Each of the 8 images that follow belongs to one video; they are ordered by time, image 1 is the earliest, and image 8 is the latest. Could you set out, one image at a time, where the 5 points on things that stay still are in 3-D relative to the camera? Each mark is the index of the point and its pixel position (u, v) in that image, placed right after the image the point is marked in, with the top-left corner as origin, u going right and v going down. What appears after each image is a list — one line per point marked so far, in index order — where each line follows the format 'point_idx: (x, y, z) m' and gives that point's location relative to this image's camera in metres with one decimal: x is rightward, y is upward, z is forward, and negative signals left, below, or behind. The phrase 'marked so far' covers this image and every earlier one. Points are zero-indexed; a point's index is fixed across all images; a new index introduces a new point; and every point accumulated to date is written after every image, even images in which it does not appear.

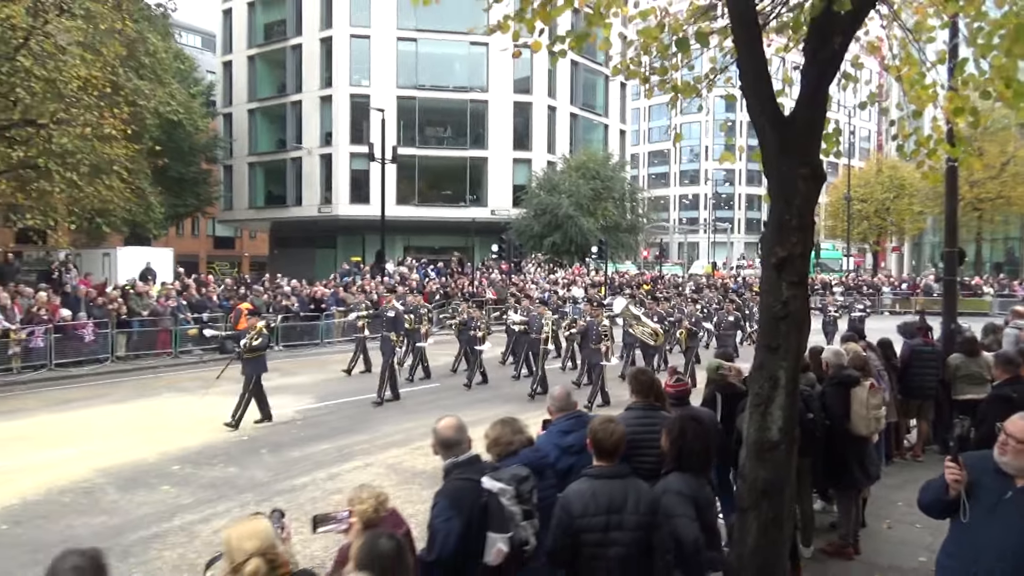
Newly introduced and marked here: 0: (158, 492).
0: (-3.9, -2.2, +8.3) m
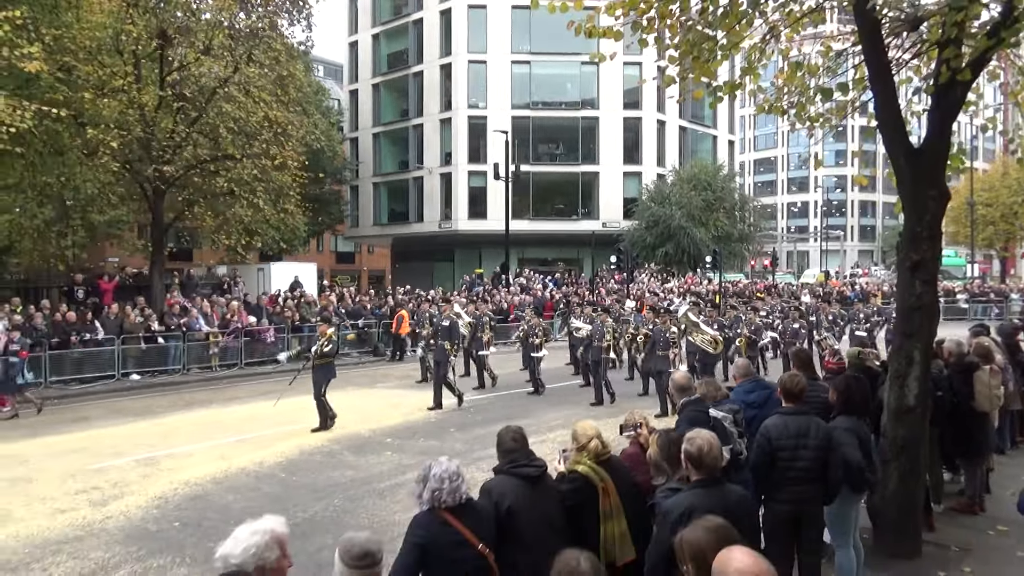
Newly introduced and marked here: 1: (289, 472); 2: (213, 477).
0: (-1.8, -2.3, +10.3) m
1: (-2.7, -2.3, +9.6) m
2: (-3.6, -2.3, +9.3) m
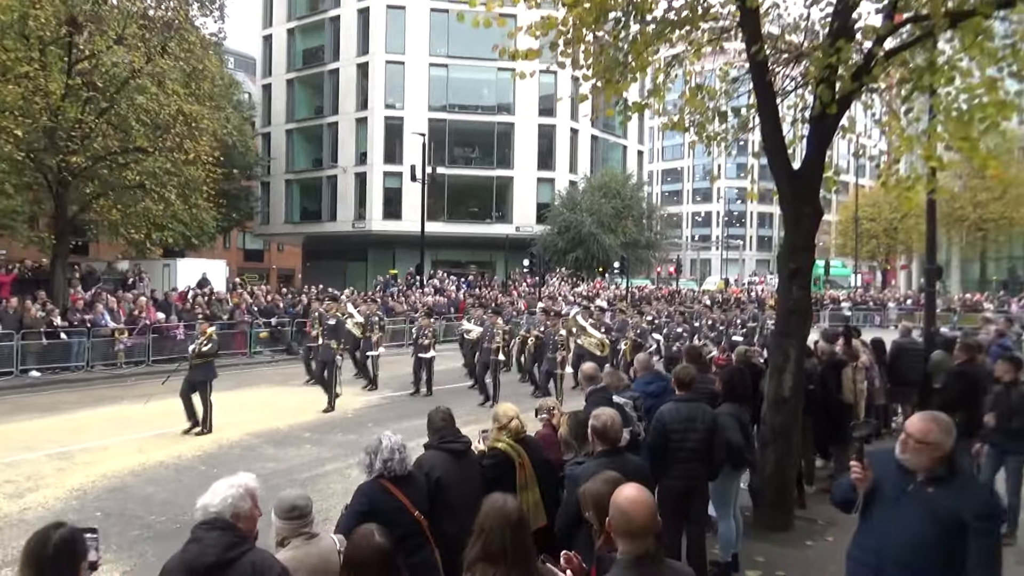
0: (-2.9, -2.2, +10.6) m
1: (-3.8, -2.2, +9.7) m
2: (-4.6, -2.2, +9.4) m
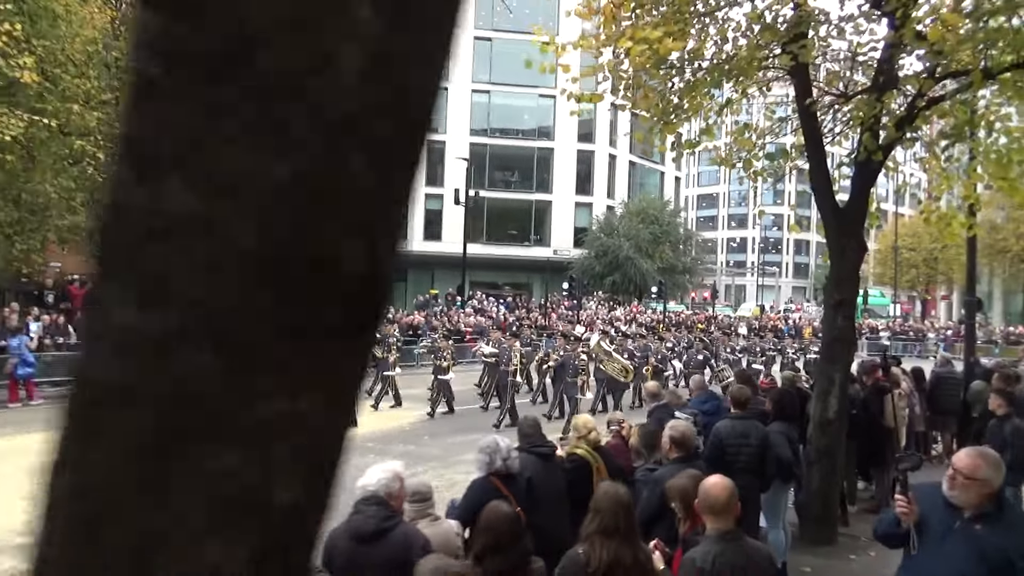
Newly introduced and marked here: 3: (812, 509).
0: (-2.2, -2.5, +11.3) m
1: (-3.1, -2.5, +10.5) m
2: (-3.9, -2.4, +10.1) m
3: (+3.1, -2.3, +8.0) m
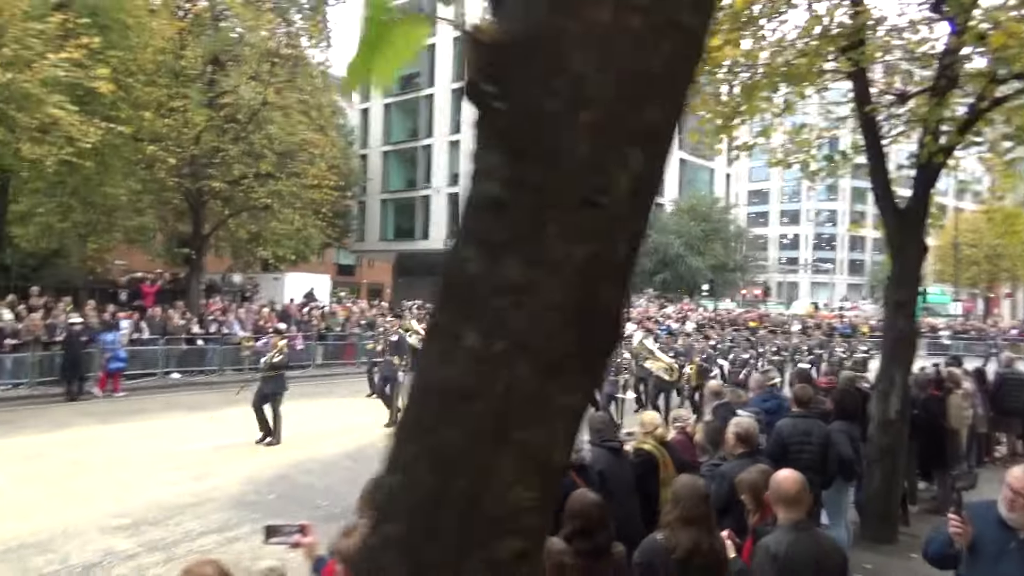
0: (-1.3, -2.5, +11.7) m
1: (-2.2, -2.5, +10.9) m
2: (-3.1, -2.4, +10.7) m
3: (+3.8, -2.3, +8.1) m
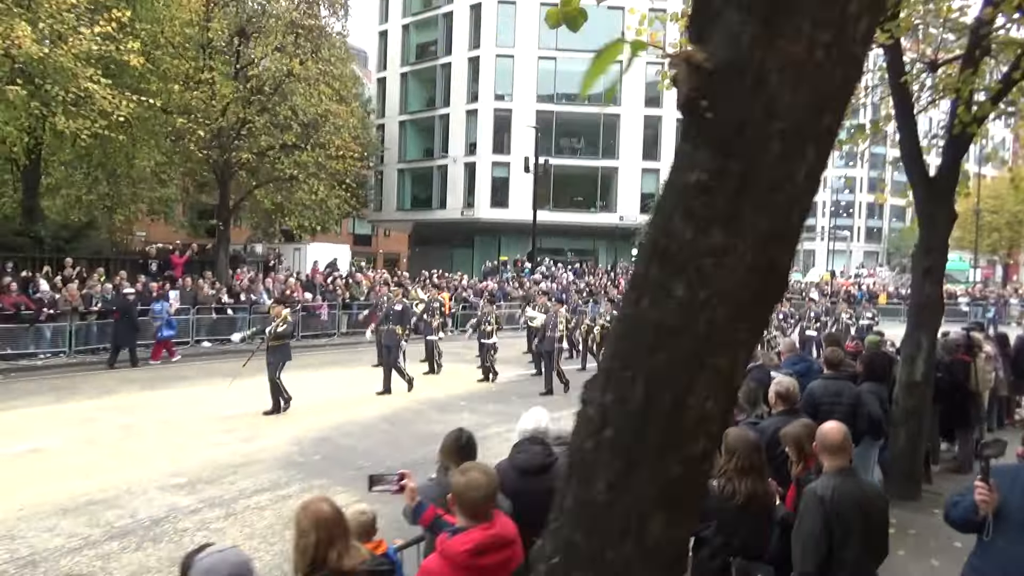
0: (-0.8, -2.0, +12.1) m
1: (-1.8, -2.0, +11.3) m
2: (-2.6, -2.0, +11.1) m
3: (+4.2, -2.0, +8.4) m
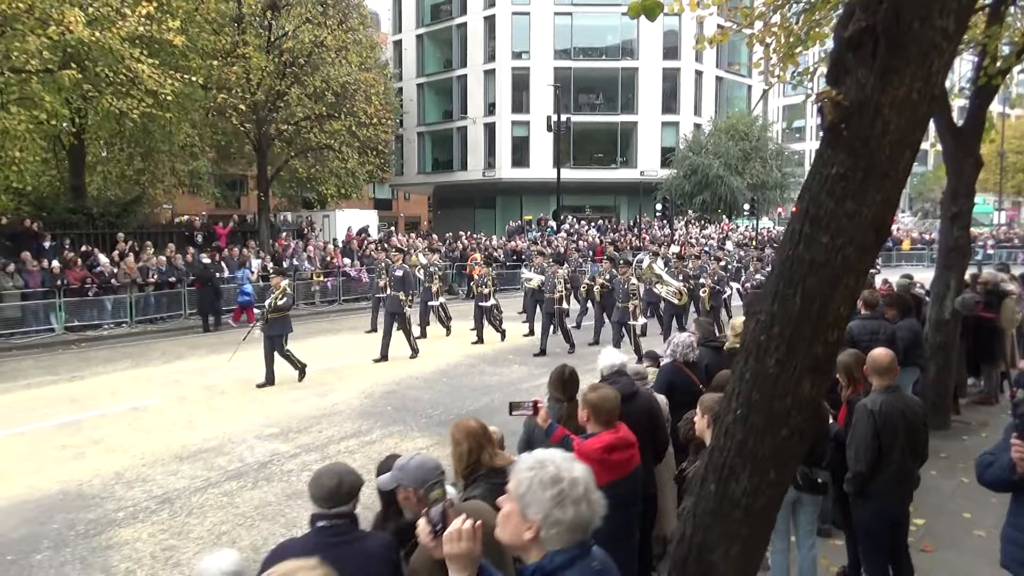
0: (0.0, -1.3, +12.9) m
1: (-1.0, -1.4, +12.2) m
2: (-1.9, -1.4, +11.9) m
3: (+4.9, -1.3, +9.1) m
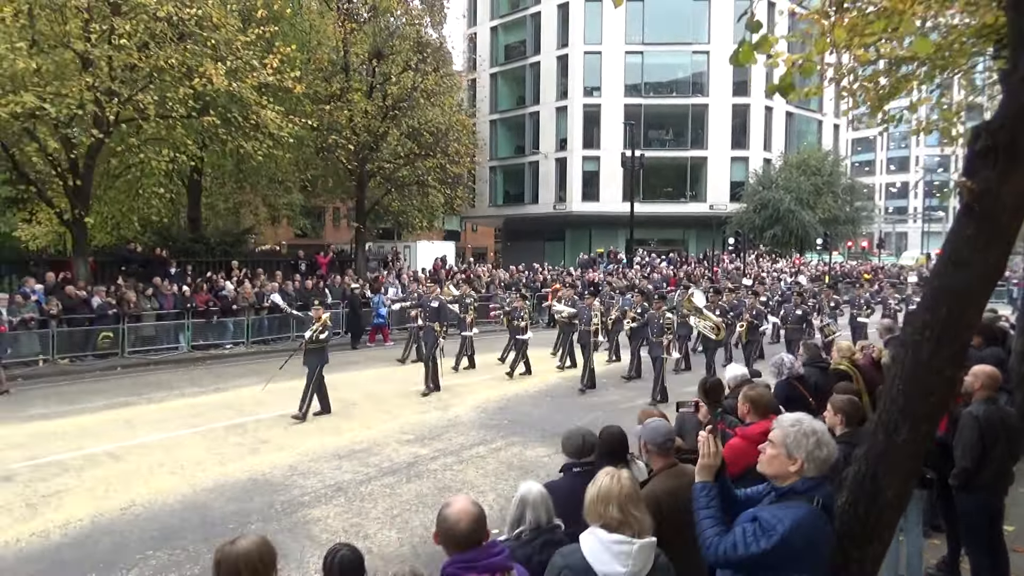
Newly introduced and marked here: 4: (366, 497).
0: (+1.8, -1.8, +13.9) m
1: (+0.7, -1.9, +13.2) m
2: (-0.2, -1.9, +13.1) m
3: (+6.4, -1.7, +9.7) m
4: (-1.5, -2.2, +8.0) m
